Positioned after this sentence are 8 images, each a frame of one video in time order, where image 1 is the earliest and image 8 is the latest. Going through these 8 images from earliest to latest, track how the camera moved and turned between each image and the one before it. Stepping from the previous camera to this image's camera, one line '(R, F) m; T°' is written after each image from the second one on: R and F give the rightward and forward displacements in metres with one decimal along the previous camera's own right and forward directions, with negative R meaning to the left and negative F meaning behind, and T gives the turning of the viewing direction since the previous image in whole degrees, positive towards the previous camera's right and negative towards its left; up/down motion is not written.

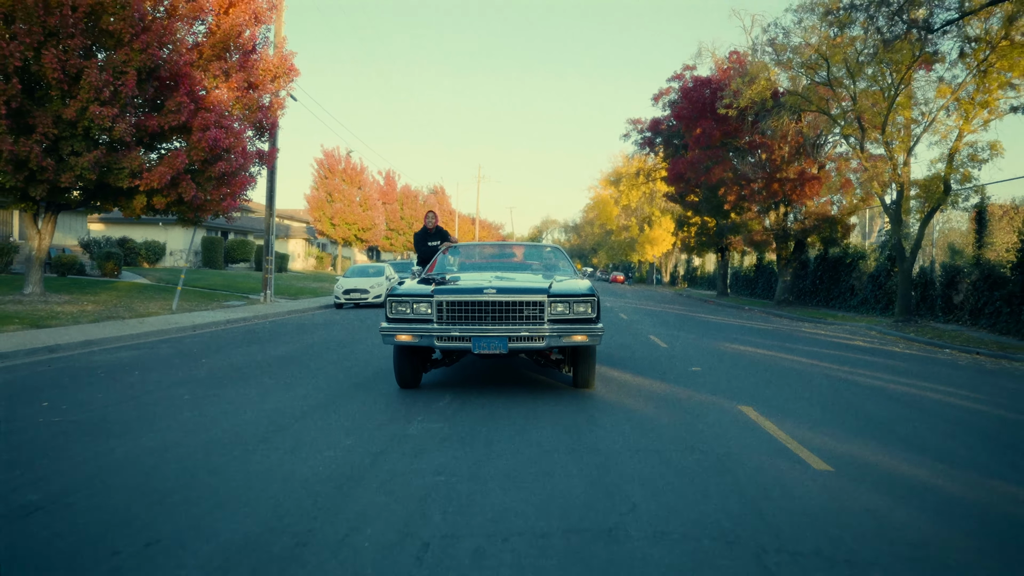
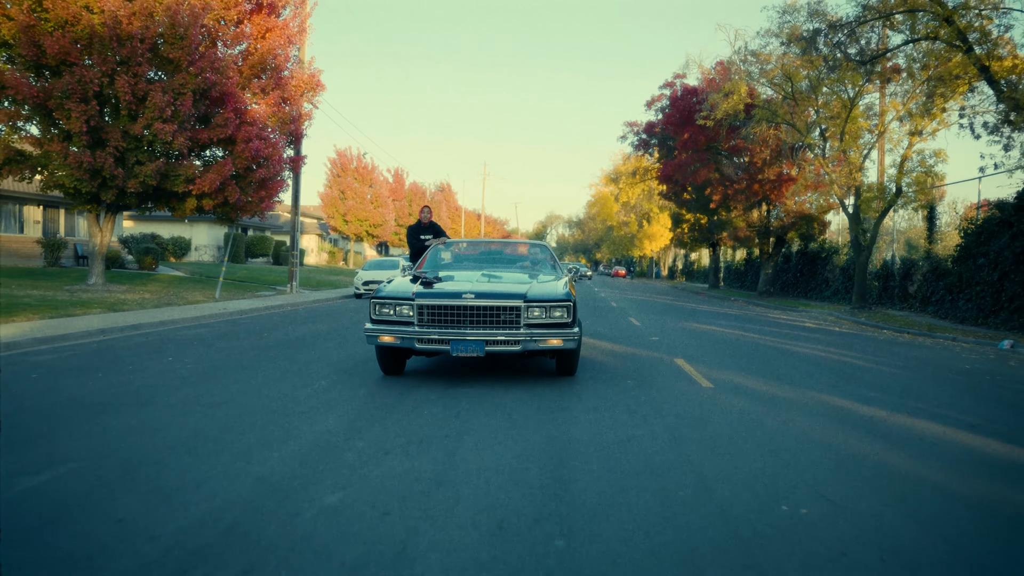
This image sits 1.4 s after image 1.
(+0.1, -2.6) m; 0°
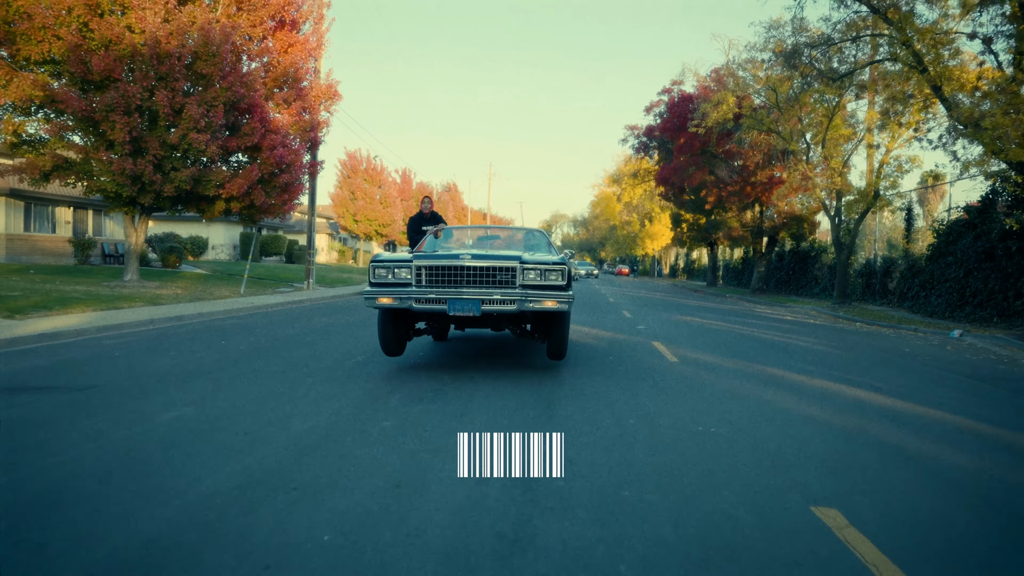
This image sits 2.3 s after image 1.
(0.0, -1.6) m; 0°
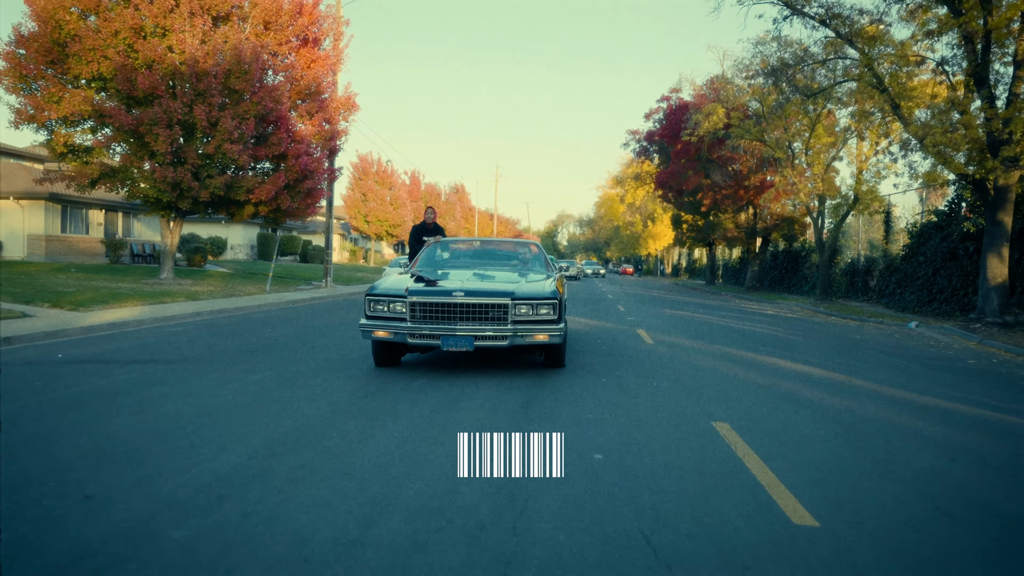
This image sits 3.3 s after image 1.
(0.0, -1.8) m; 0°
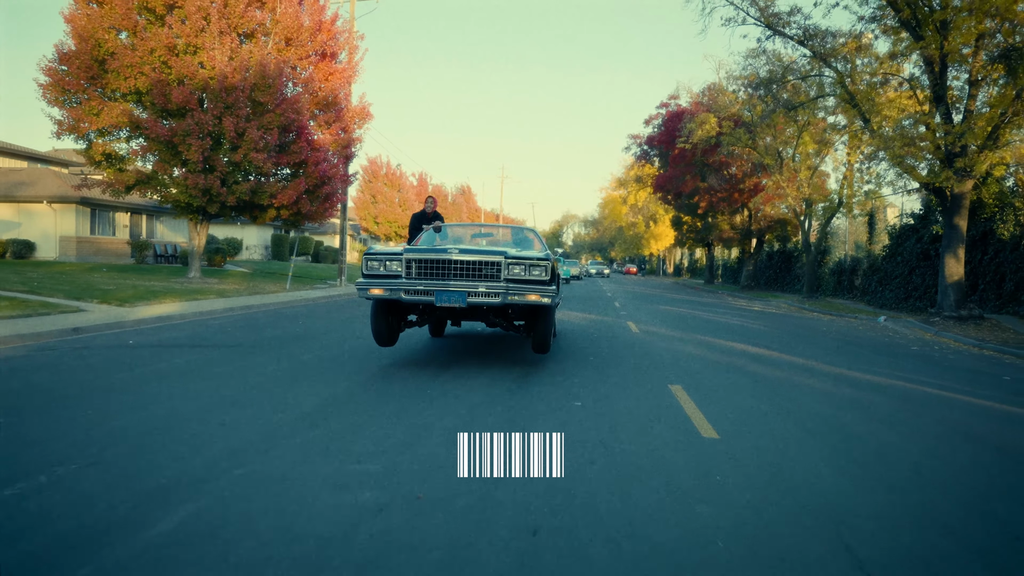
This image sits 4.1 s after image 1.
(0.0, -1.6) m; 0°
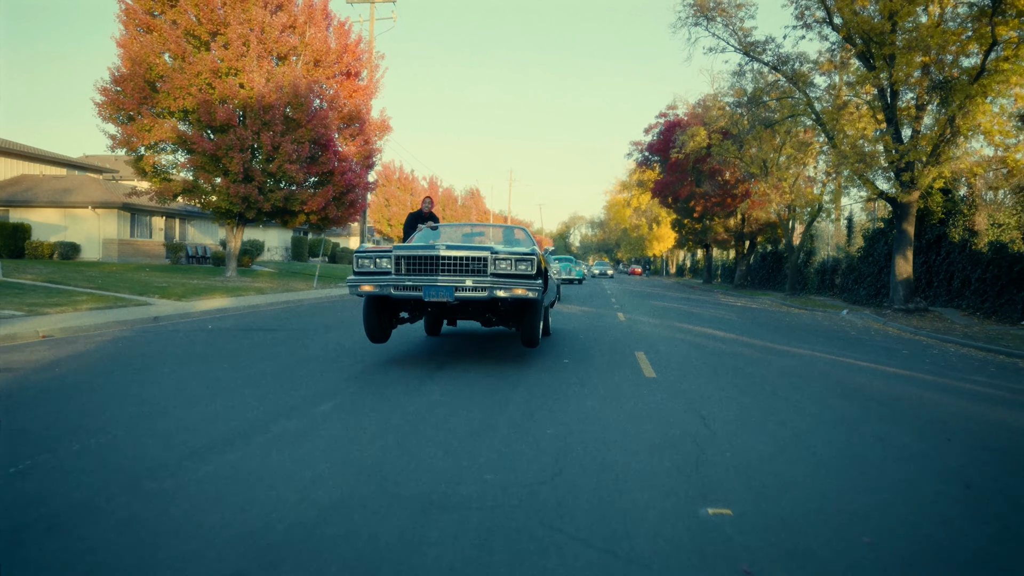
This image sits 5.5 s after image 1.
(0.0, -2.5) m; -1°
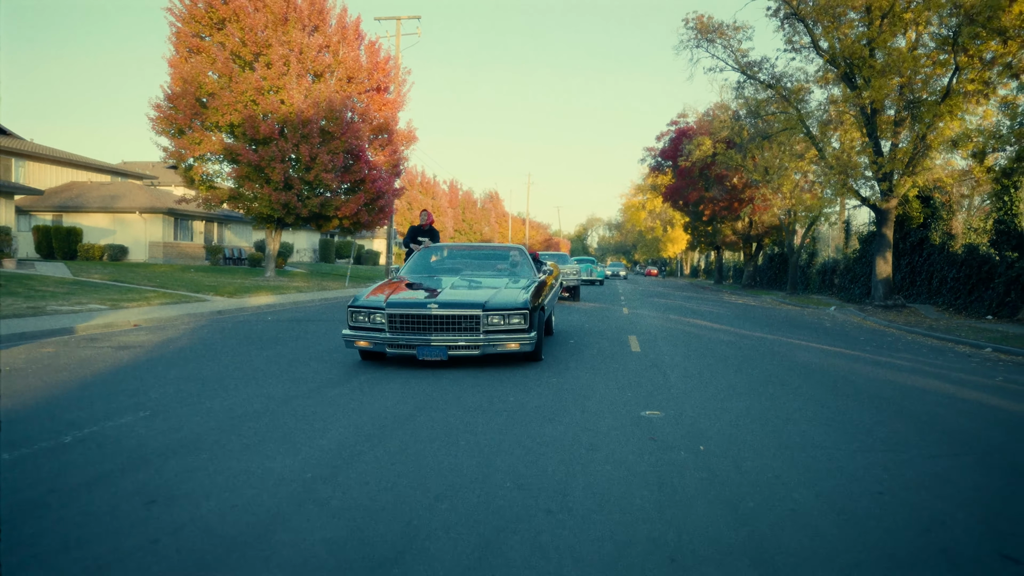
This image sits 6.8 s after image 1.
(0.0, -2.2) m; -1°
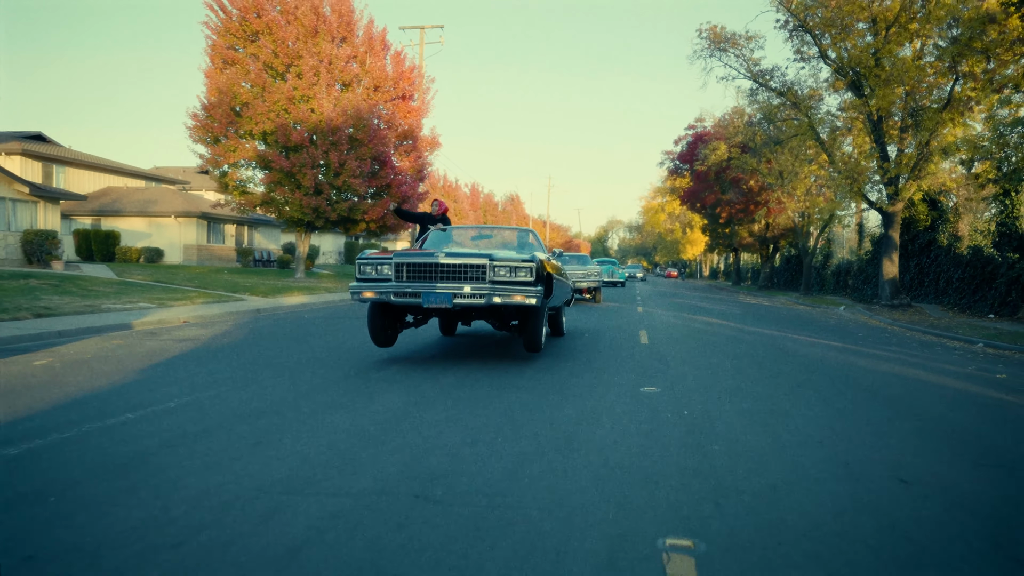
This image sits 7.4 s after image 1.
(0.0, -1.0) m; -2°
